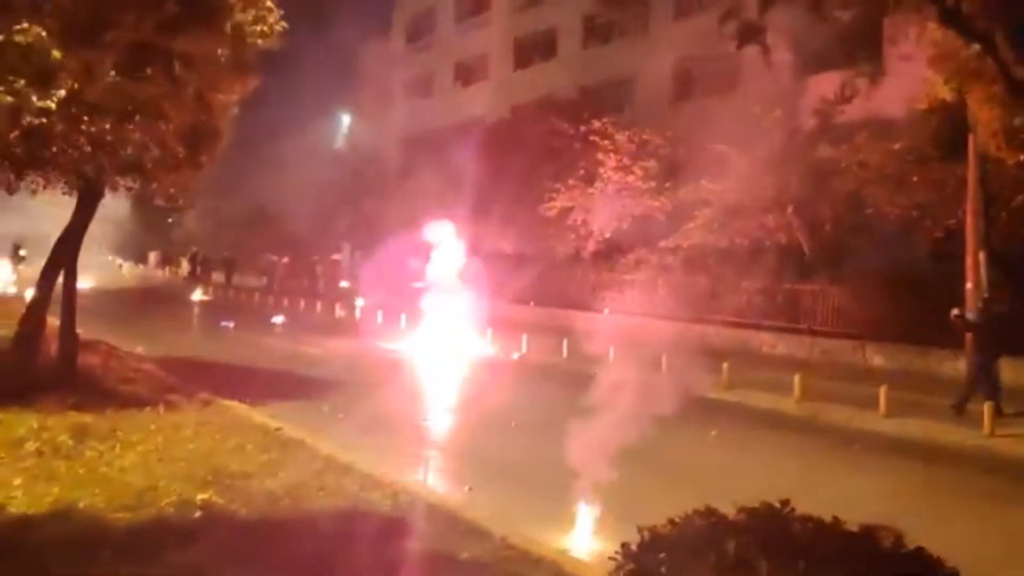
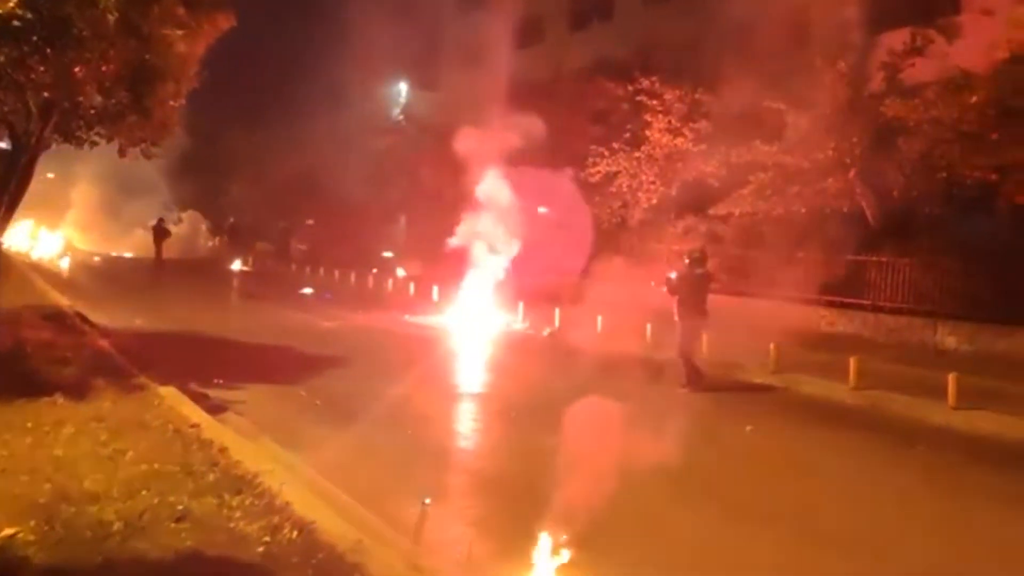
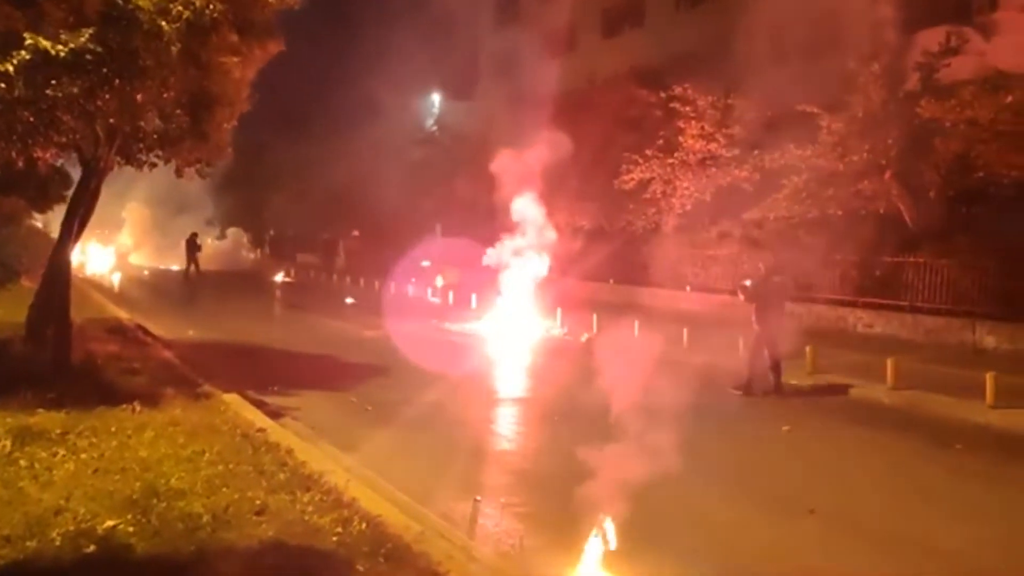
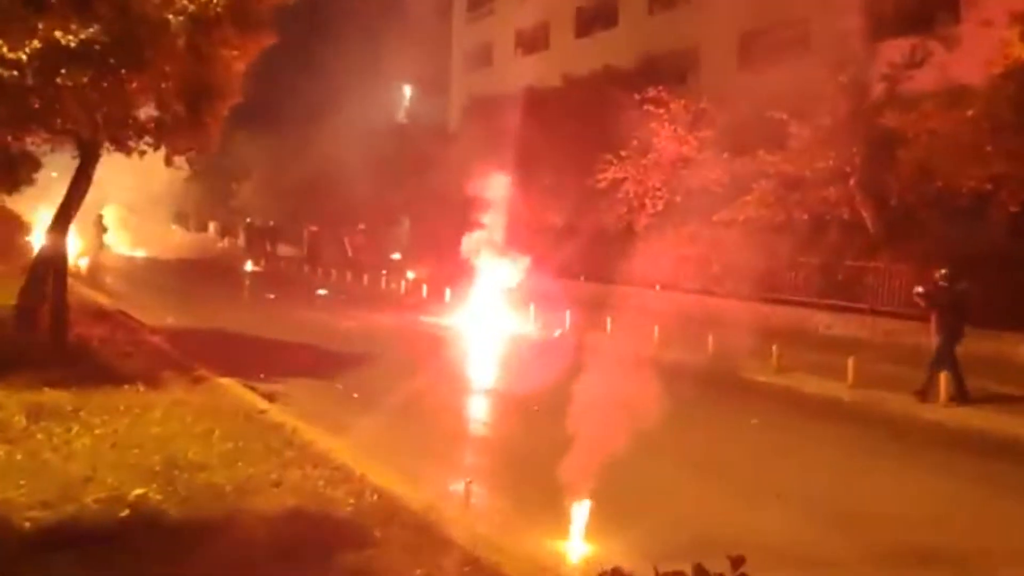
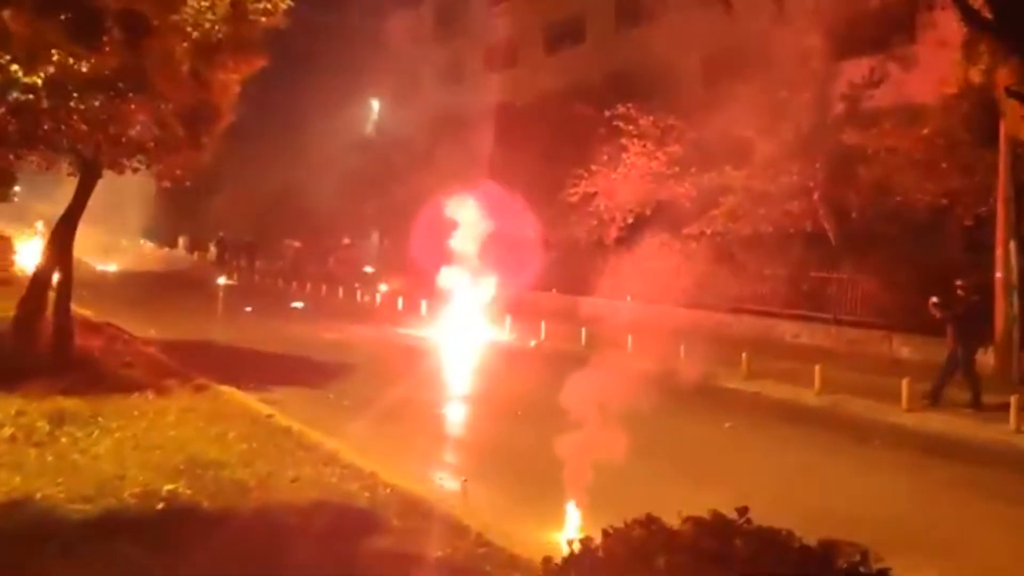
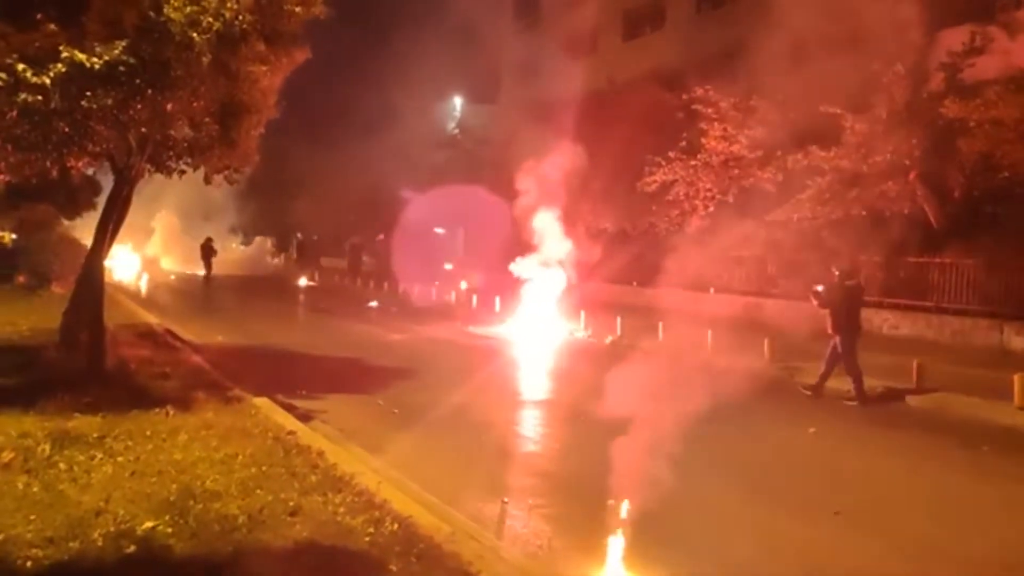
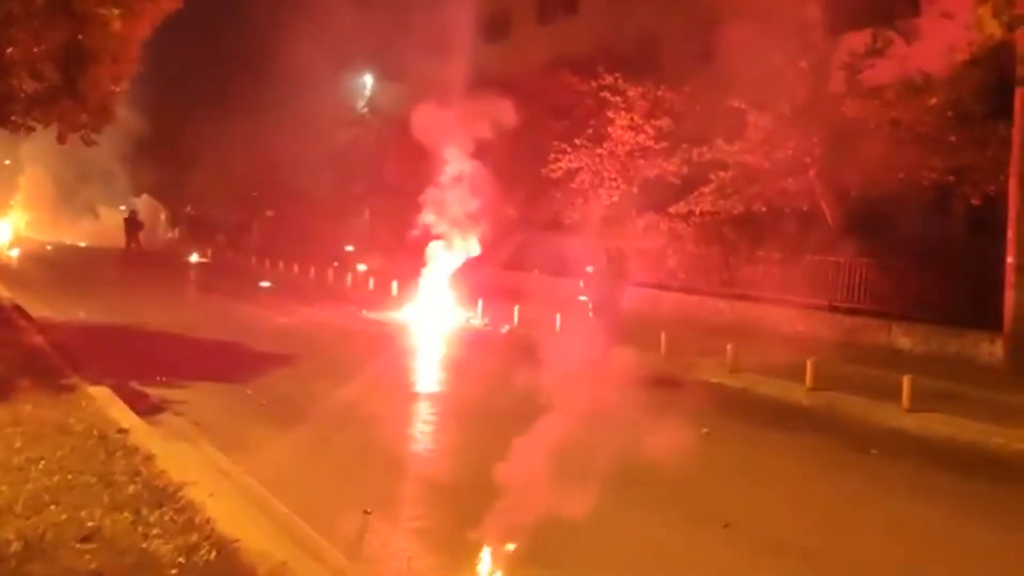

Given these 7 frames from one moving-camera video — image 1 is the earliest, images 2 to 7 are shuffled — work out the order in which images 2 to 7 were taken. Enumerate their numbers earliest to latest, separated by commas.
5, 4, 6, 3, 2, 7
